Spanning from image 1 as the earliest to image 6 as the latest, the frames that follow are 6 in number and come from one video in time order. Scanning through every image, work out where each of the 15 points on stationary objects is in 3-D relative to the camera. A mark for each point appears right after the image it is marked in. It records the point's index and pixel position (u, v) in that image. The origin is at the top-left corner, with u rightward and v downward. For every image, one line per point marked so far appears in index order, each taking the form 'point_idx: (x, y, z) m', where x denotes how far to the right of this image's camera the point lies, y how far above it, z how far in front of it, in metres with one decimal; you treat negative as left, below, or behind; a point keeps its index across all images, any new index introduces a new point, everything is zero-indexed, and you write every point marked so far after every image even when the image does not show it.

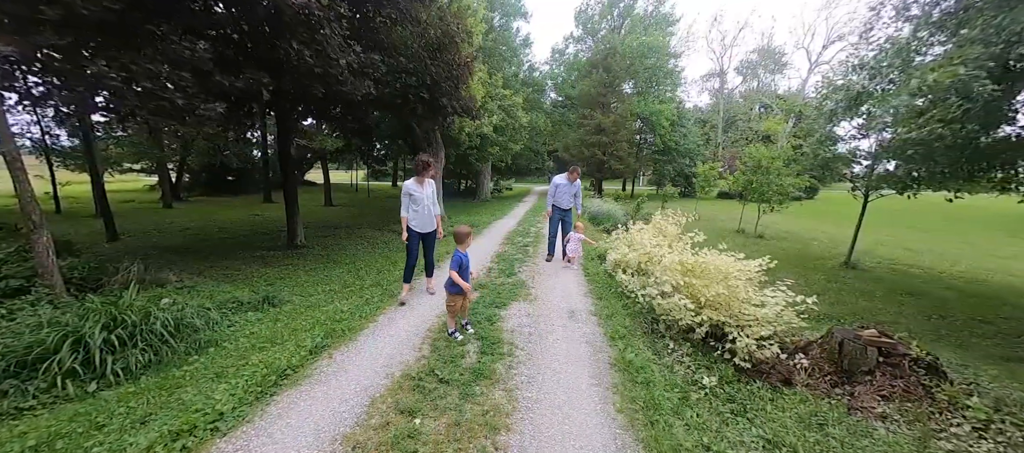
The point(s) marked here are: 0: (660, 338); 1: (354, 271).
0: (+1.7, -1.3, +3.8) m
1: (-3.8, -1.1, +7.7) m
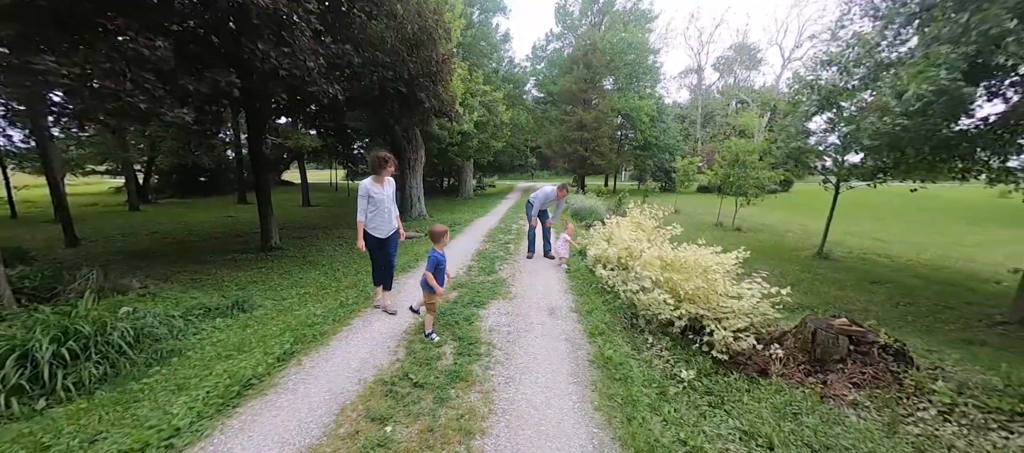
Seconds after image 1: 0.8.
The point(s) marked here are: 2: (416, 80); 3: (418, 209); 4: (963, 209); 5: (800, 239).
0: (+1.5, -1.2, +3.8) m
1: (-4.2, -1.1, +7.5) m
2: (-2.8, +4.2, +9.2) m
3: (-4.3, +0.8, +14.8) m
4: (+24.6, +0.9, +17.7) m
5: (+9.7, -0.4, +10.8) m
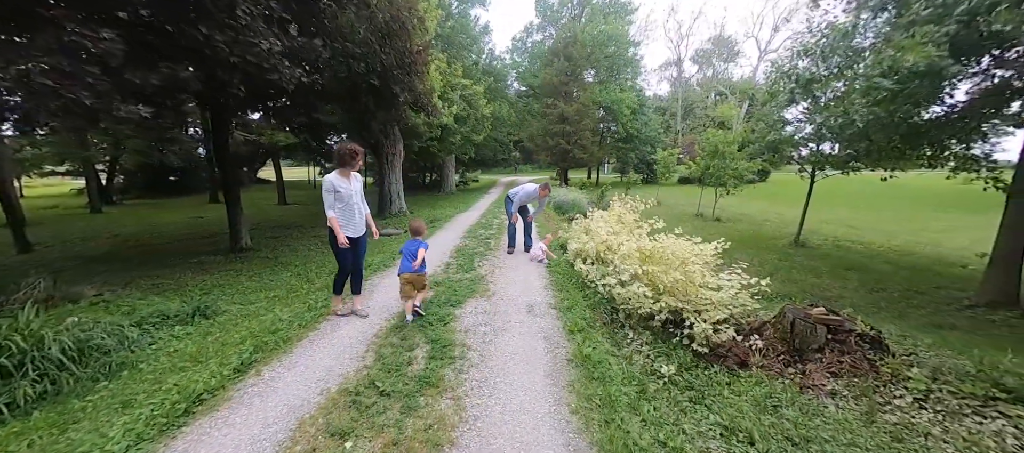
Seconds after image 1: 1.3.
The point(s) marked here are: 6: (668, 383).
0: (+1.2, -1.2, +3.7) m
1: (-4.6, -1.1, +7.1) m
2: (-3.4, +4.2, +8.9) m
3: (-5.1, +1.0, +14.4) m
4: (+23.7, +1.7, +18.5) m
5: (+9.1, -0.1, +11.1) m
6: (+1.4, -1.4, +2.9) m
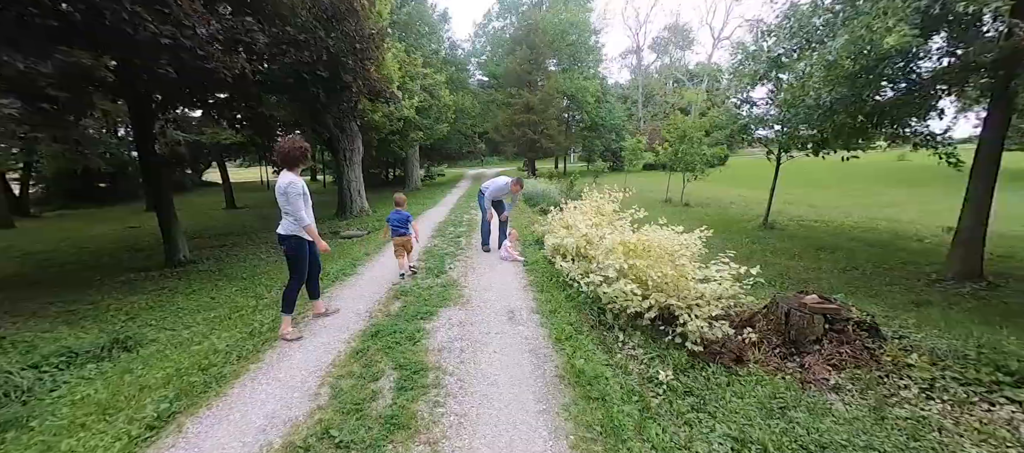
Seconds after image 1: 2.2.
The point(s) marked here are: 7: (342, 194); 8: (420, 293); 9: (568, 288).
0: (+1.0, -1.1, +3.4) m
1: (-5.1, -1.2, +6.3) m
2: (-4.3, +4.2, +8.0) m
3: (-6.4, +0.9, +13.5) m
4: (+21.9, +3.3, +20.1) m
5: (+8.1, +0.6, +11.4) m
6: (+1.2, -1.3, +2.6) m
7: (-7.0, +1.3, +13.4) m
8: (-1.2, -0.9, +4.2) m
9: (+0.8, -0.8, +4.3) m
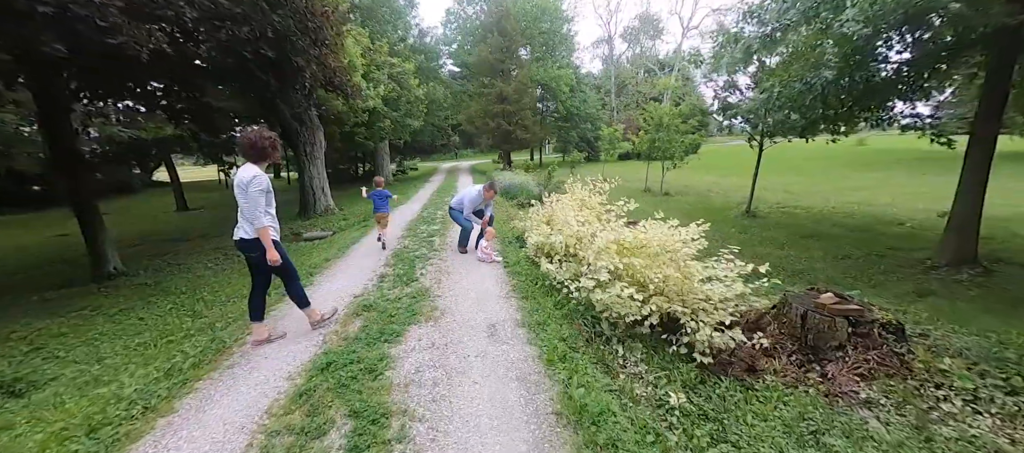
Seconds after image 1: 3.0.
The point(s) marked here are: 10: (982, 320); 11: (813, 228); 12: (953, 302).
0: (+0.8, -1.1, +2.9) m
1: (-5.4, -1.3, +5.5) m
2: (-4.9, +4.1, +7.1) m
3: (-7.3, +0.9, +12.5) m
4: (+20.4, +4.4, +21.0) m
5: (+7.3, +1.0, +11.4) m
6: (+1.2, -1.3, +2.2) m
7: (-7.9, +1.3, +12.3) m
8: (-1.4, -0.9, +3.6) m
9: (+0.5, -0.8, +3.8) m
10: (+4.4, -0.8, +3.2) m
11: (+6.1, 0.0, +6.7) m
12: (+4.7, -0.8, +3.6) m
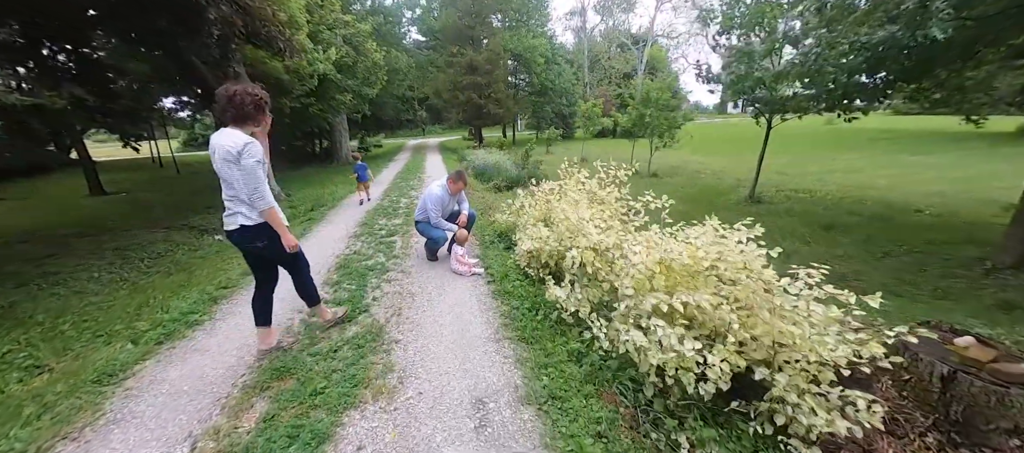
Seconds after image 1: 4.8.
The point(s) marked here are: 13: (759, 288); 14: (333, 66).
0: (+0.9, -1.2, +1.9) m
1: (-5.6, -1.4, +3.9) m
2: (-5.3, +4.2, +5.2) m
3: (-8.1, +1.3, +10.6) m
4: (+18.6, +5.8, +21.2) m
5: (+6.5, +1.6, +10.8) m
6: (+1.2, -1.5, +1.2) m
7: (-8.8, +1.6, +10.3) m
8: (-1.4, -1.0, +2.4) m
9: (+0.5, -0.8, +2.7) m
10: (+4.4, -0.9, +2.5) m
11: (+5.8, +0.2, +6.1) m
12: (+4.6, -0.8, +2.9) m
13: (+1.5, -0.4, +2.3) m
14: (-7.1, +6.3, +12.7) m
